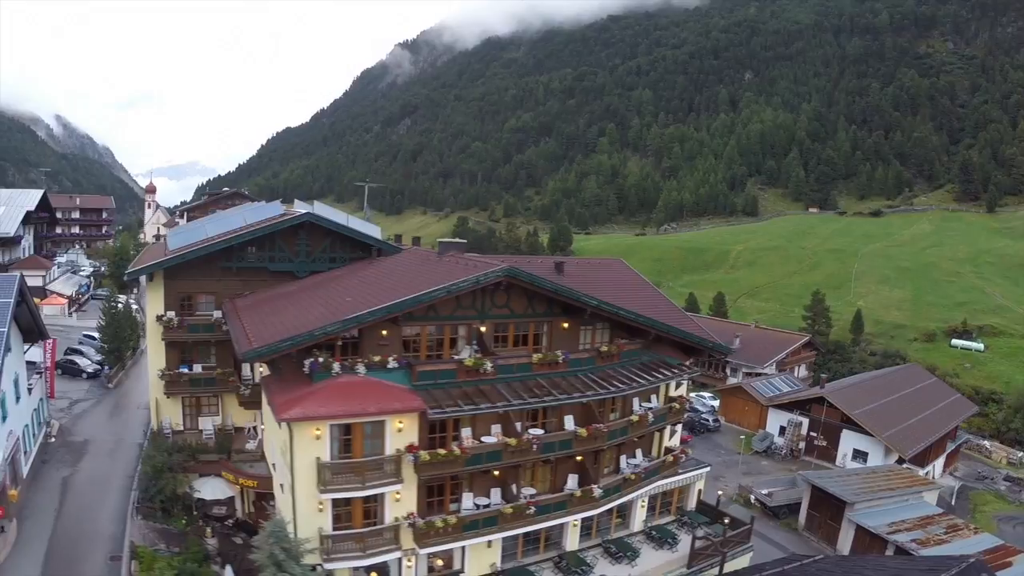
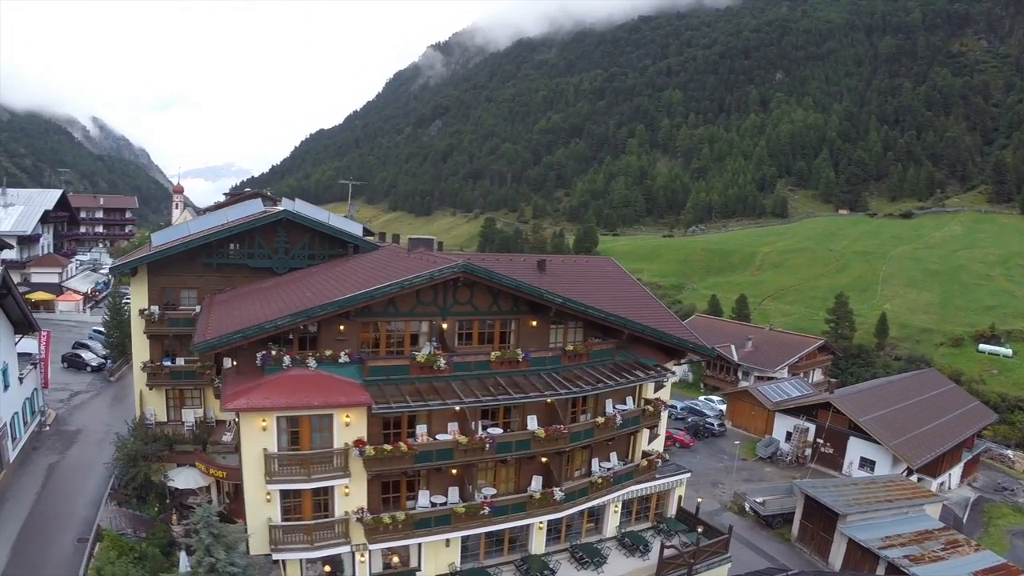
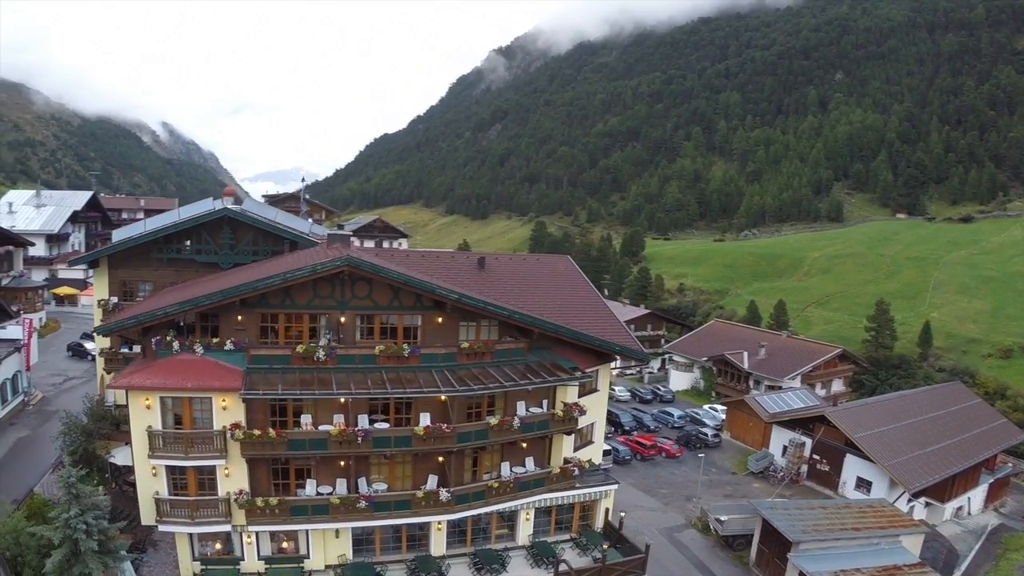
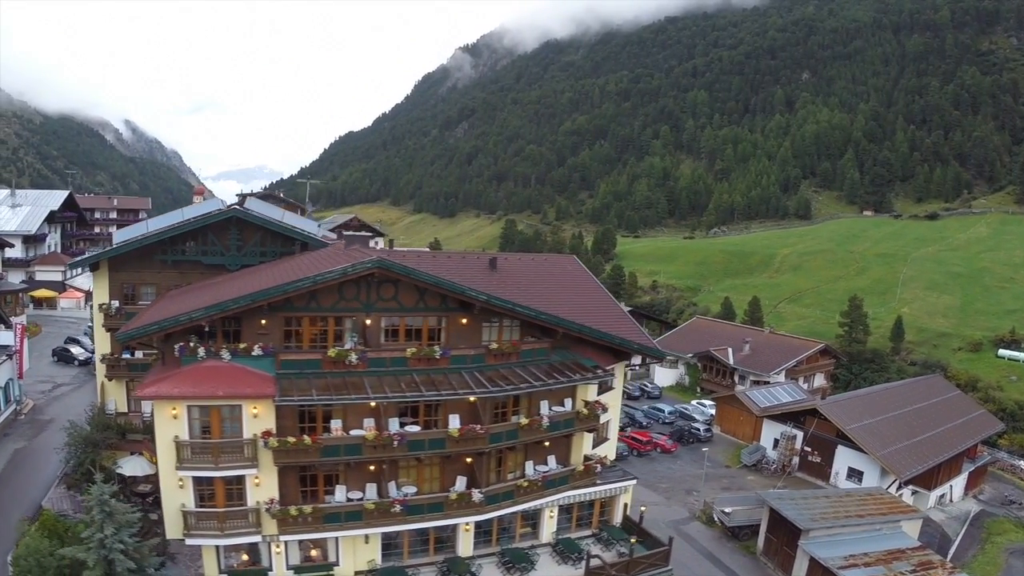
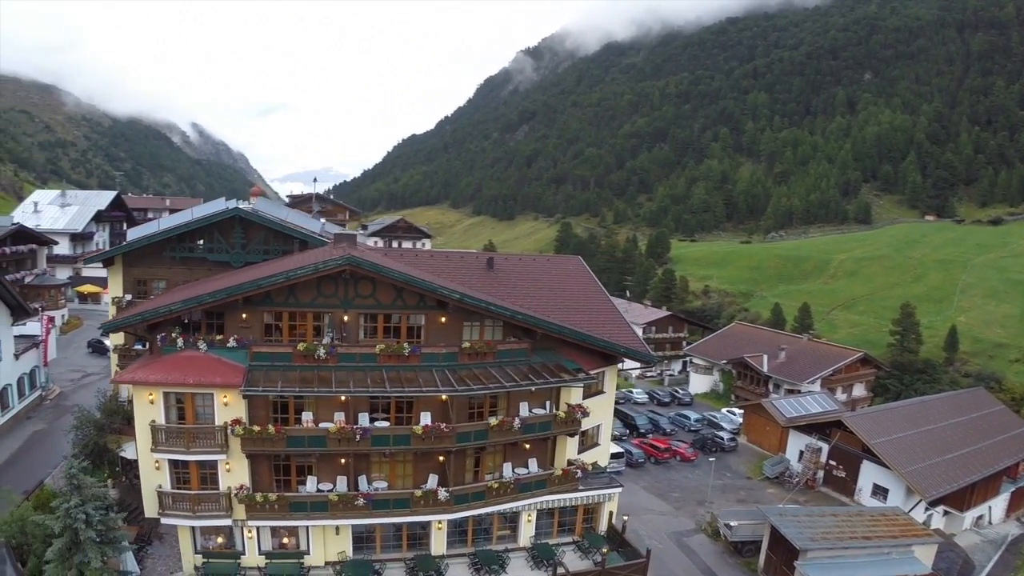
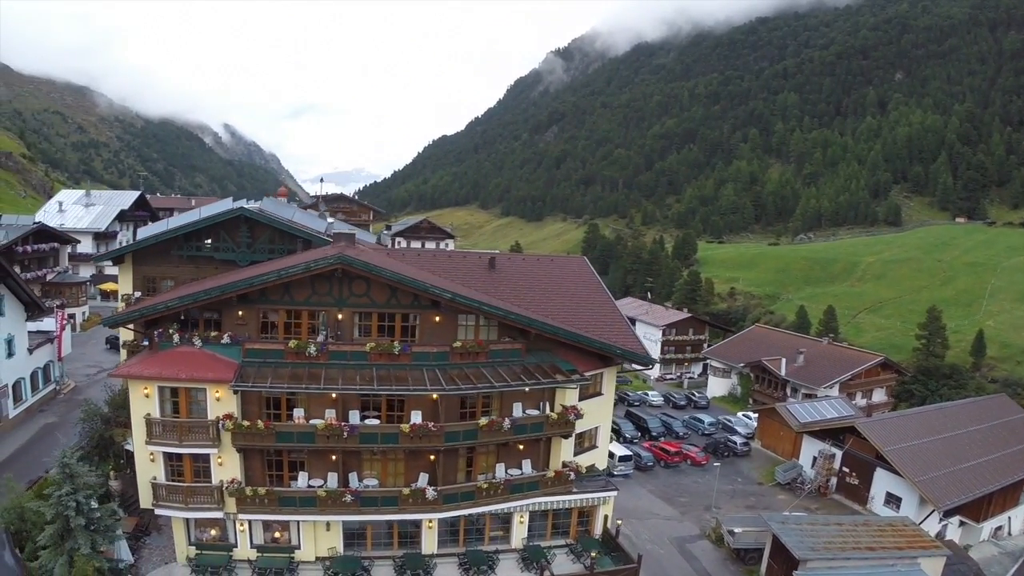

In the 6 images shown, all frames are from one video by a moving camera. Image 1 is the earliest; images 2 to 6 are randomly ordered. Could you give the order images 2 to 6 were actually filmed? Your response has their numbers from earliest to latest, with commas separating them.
2, 4, 3, 5, 6
